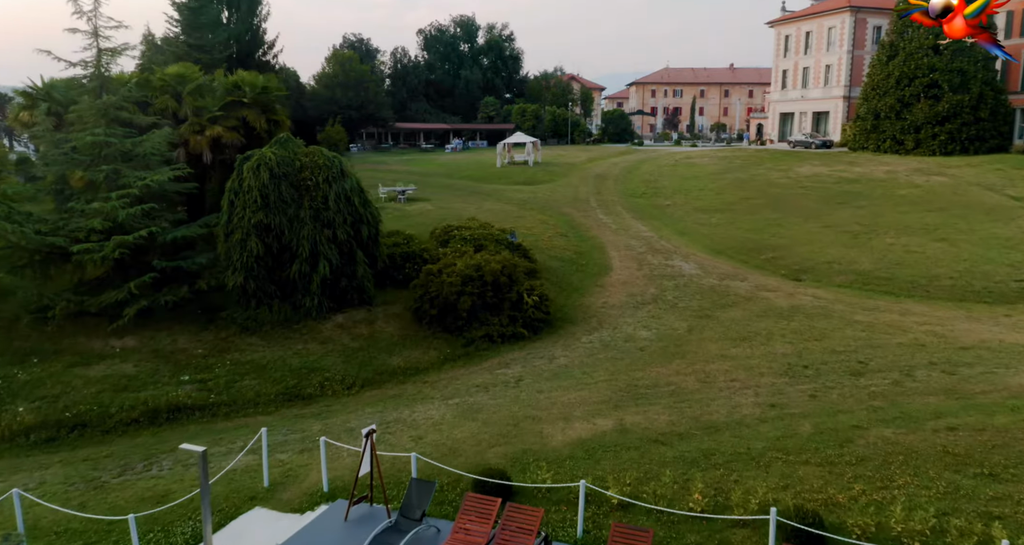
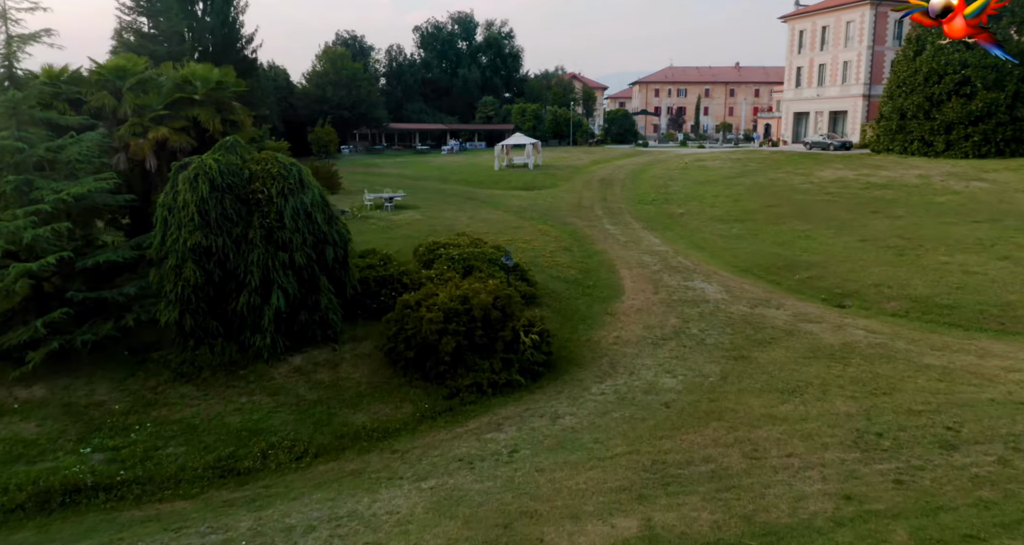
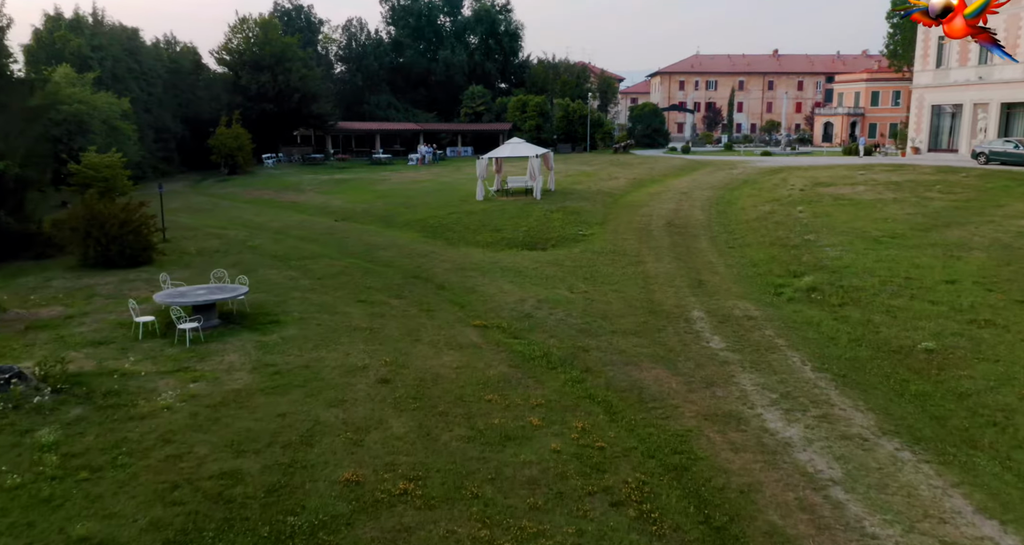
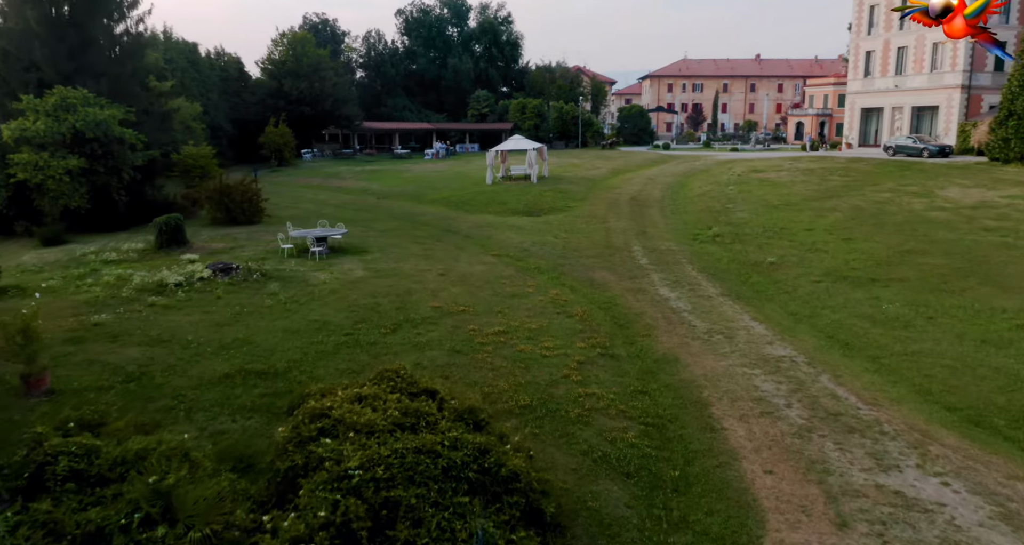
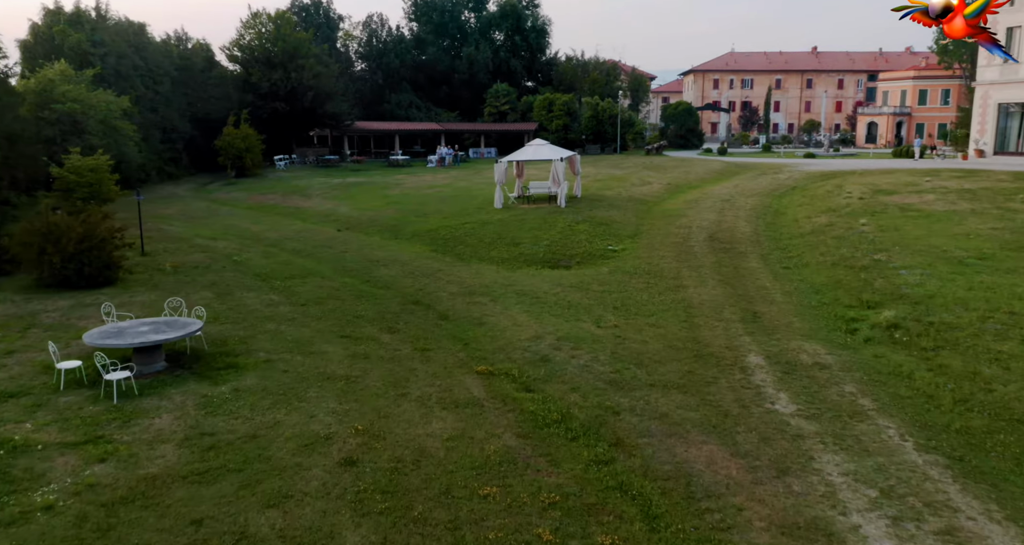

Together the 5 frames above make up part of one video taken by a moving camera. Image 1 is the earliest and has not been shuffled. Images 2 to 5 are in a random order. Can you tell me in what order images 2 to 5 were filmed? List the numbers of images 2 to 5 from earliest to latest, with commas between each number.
2, 4, 3, 5
